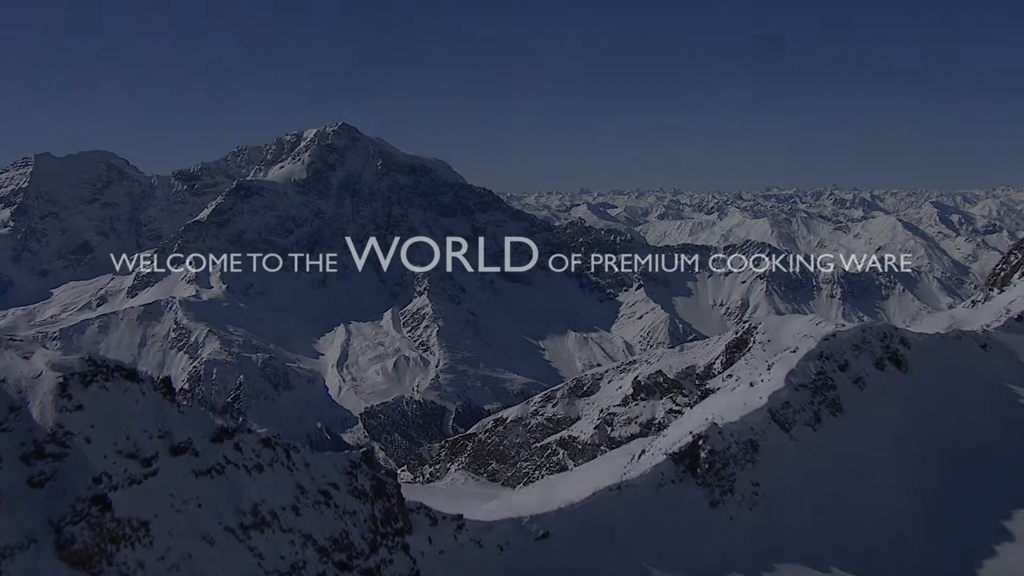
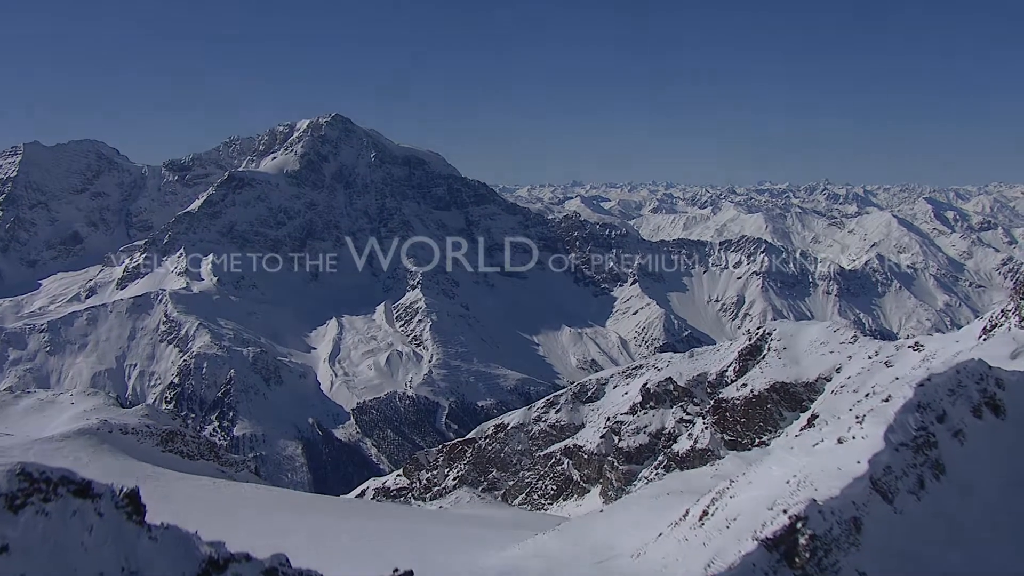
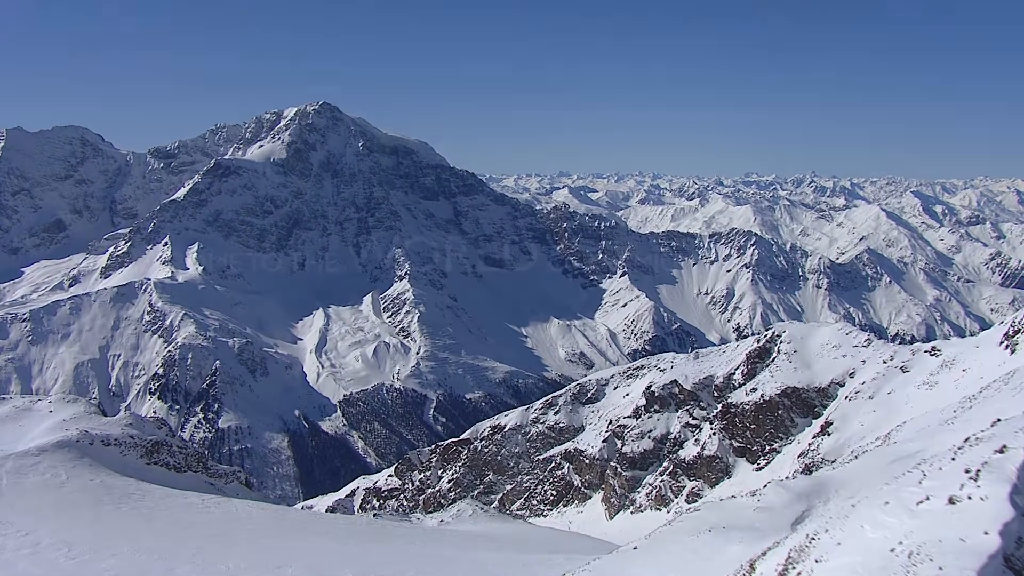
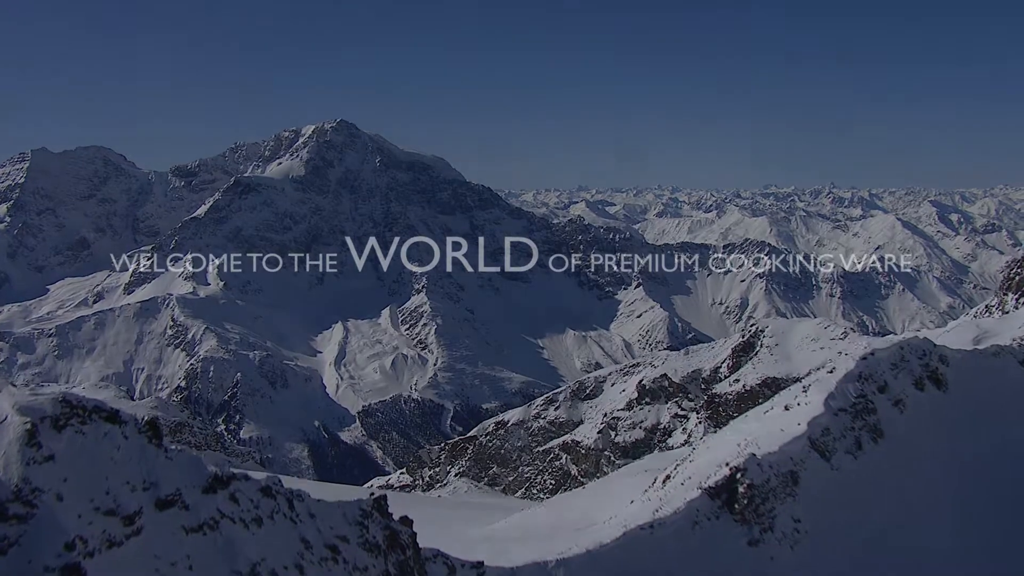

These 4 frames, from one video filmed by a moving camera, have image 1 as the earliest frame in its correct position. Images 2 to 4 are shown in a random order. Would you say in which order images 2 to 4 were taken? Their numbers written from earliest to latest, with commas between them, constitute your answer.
4, 2, 3
